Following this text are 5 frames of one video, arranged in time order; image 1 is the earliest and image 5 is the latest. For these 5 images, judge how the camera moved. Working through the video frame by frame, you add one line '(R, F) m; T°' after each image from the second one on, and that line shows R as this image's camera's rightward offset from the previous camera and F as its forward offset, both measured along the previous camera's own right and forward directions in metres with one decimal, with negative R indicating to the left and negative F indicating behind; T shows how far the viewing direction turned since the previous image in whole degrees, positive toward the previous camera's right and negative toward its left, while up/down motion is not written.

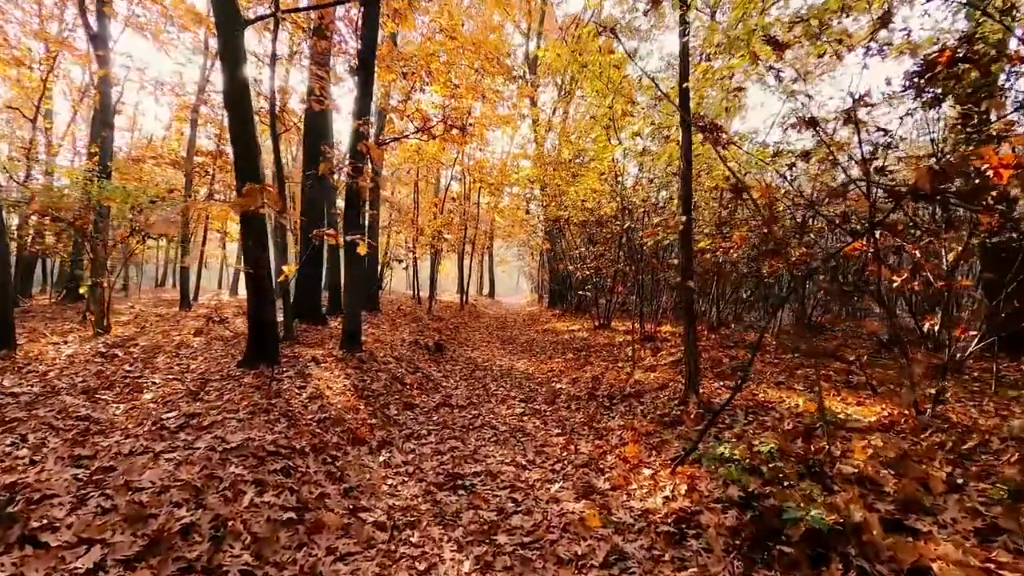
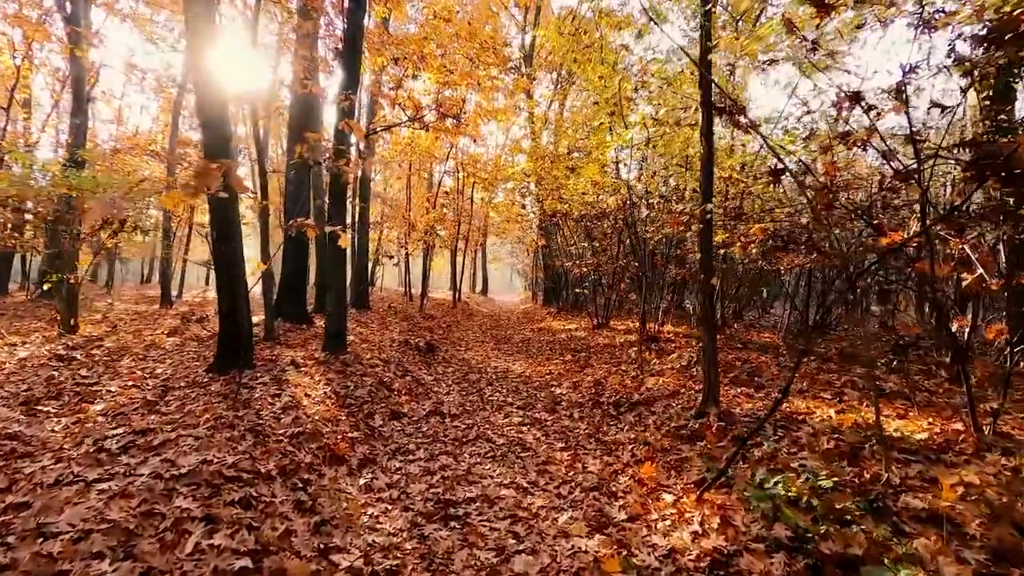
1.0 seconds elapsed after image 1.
(-0.1, +0.7) m; +1°
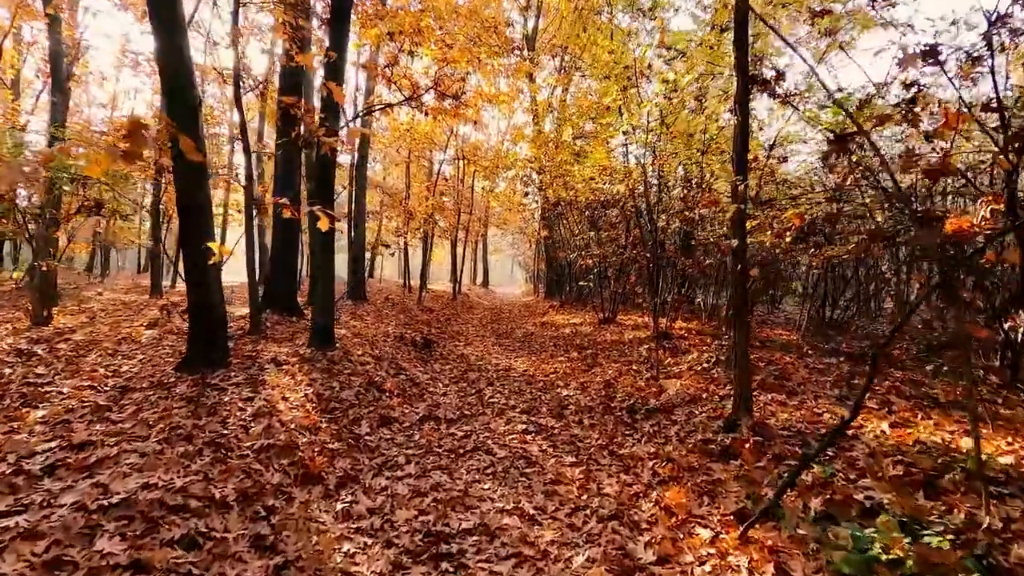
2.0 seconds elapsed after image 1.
(0.0, +0.8) m; 0°
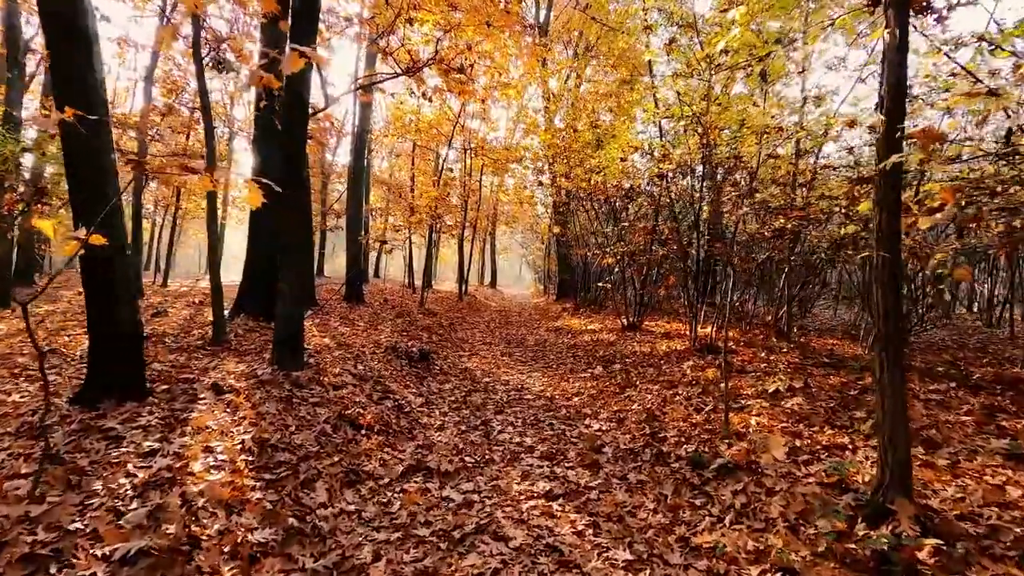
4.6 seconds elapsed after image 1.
(-0.1, +1.9) m; -1°
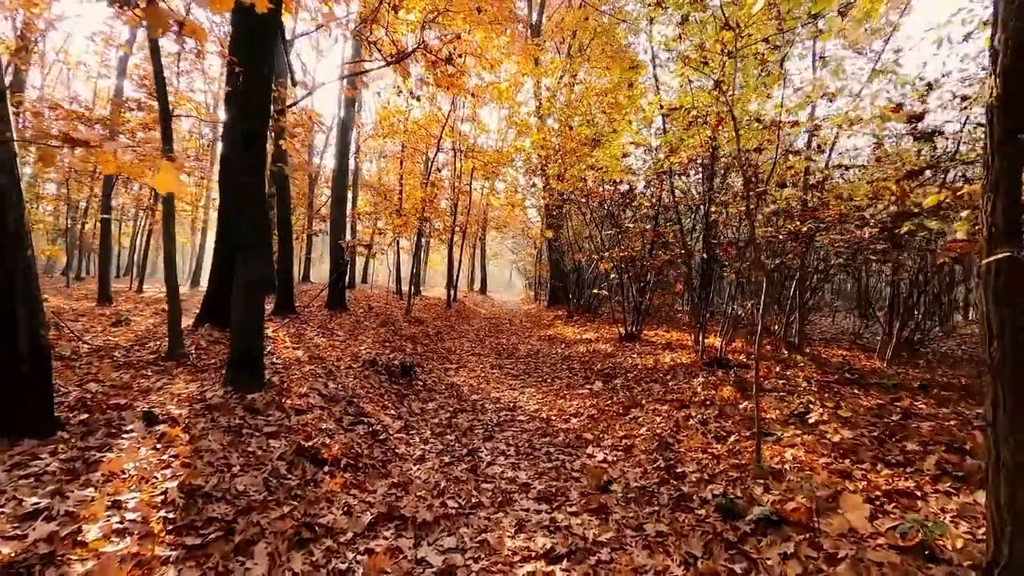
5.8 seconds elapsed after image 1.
(0.0, +0.9) m; +1°
